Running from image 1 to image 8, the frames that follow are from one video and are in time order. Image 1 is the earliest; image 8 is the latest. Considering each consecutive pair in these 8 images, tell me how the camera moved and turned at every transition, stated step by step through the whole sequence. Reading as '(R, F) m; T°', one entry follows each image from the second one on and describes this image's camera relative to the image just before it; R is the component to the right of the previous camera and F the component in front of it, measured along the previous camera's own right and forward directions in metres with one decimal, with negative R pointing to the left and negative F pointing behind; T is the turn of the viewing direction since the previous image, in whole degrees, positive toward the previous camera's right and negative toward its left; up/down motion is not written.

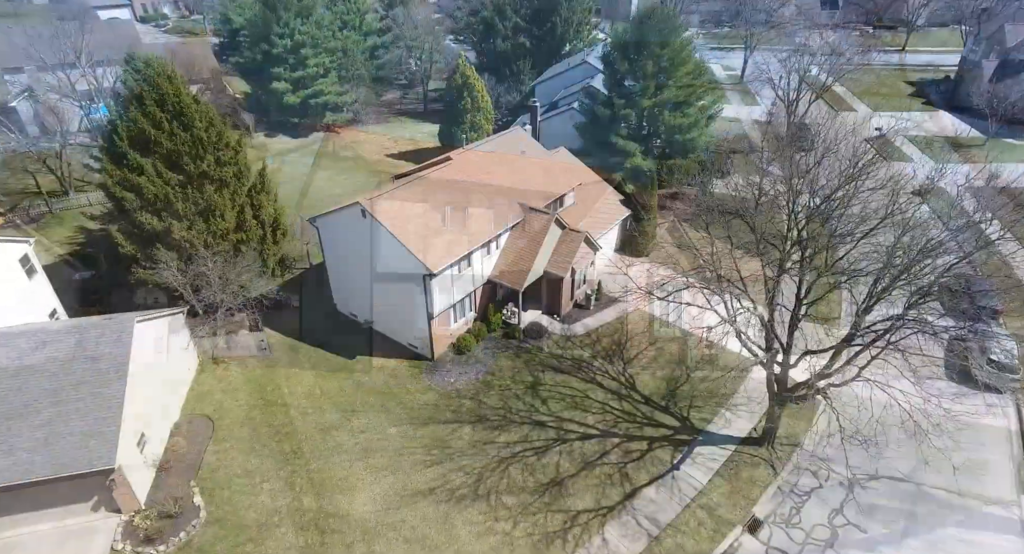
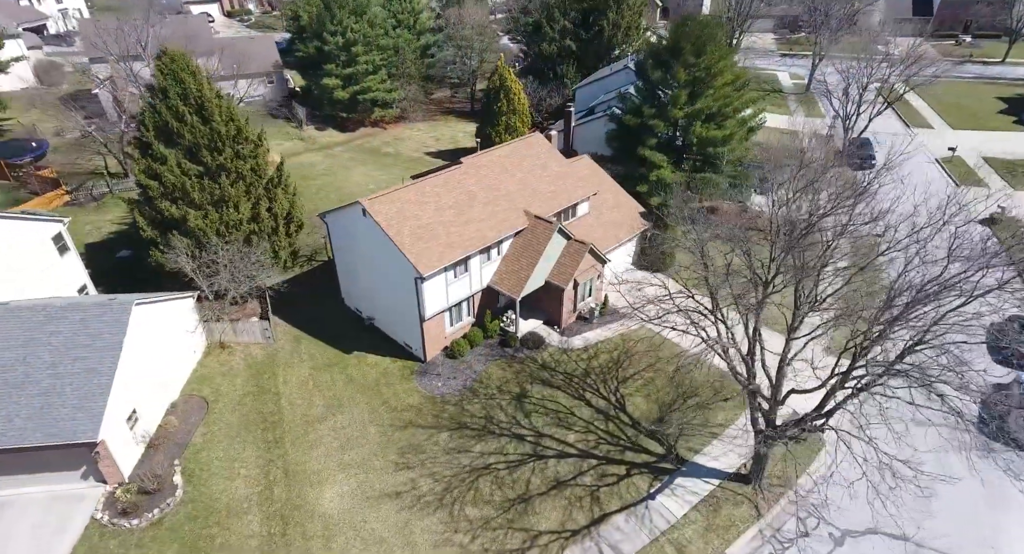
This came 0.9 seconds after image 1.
(+2.9, +0.5) m; -6°
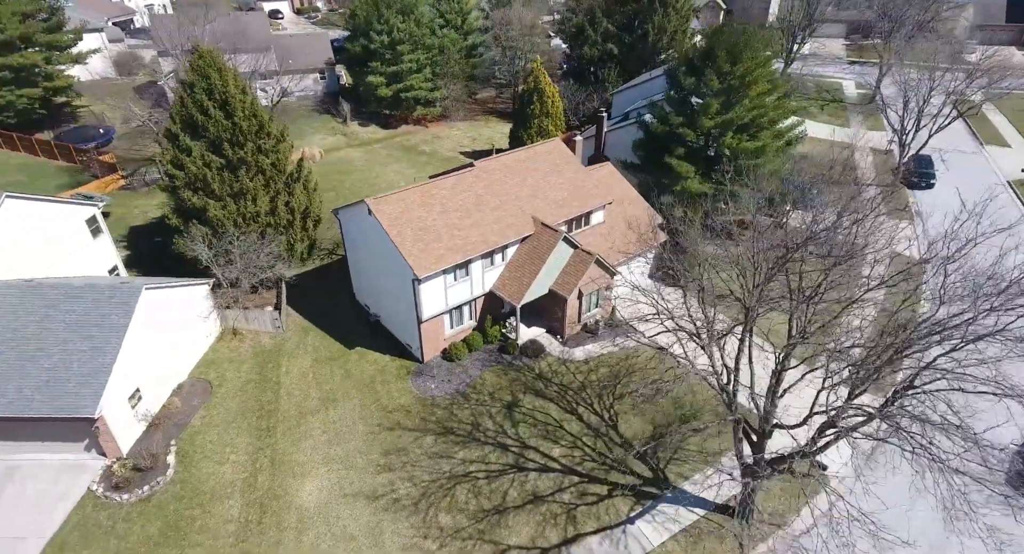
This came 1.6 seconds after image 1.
(+2.3, +0.4) m; -6°
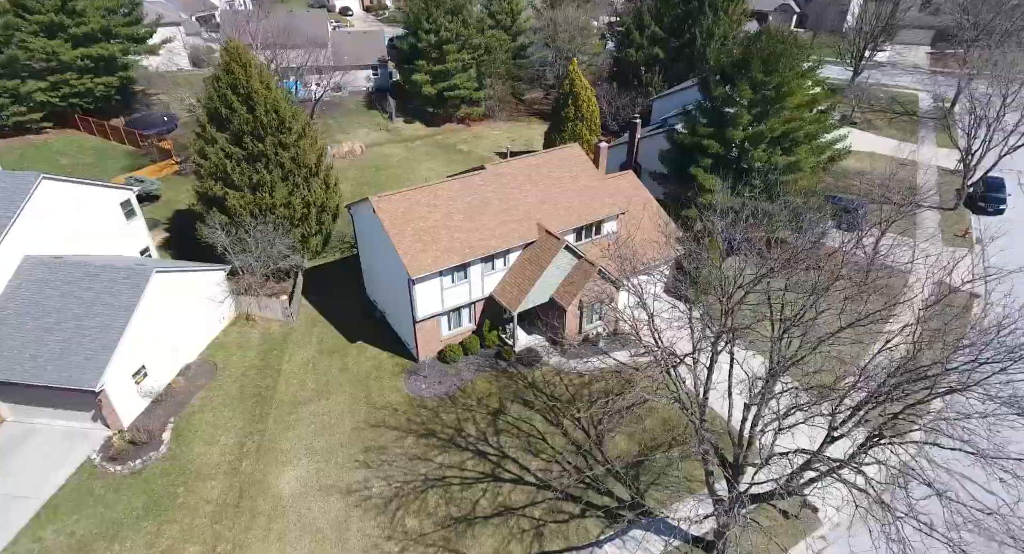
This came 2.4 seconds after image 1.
(+2.6, +0.5) m; -6°
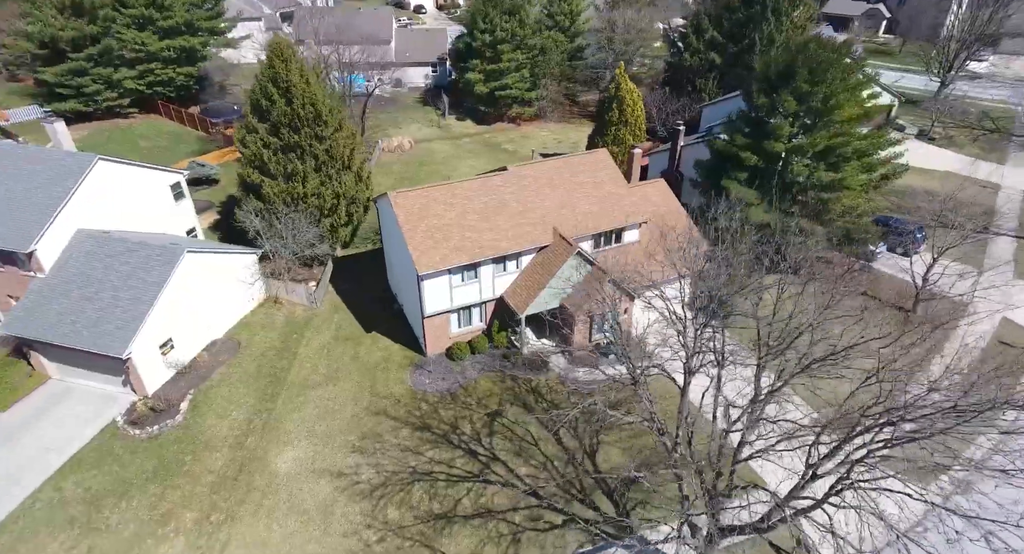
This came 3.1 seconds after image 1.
(+2.3, +0.2) m; -6°
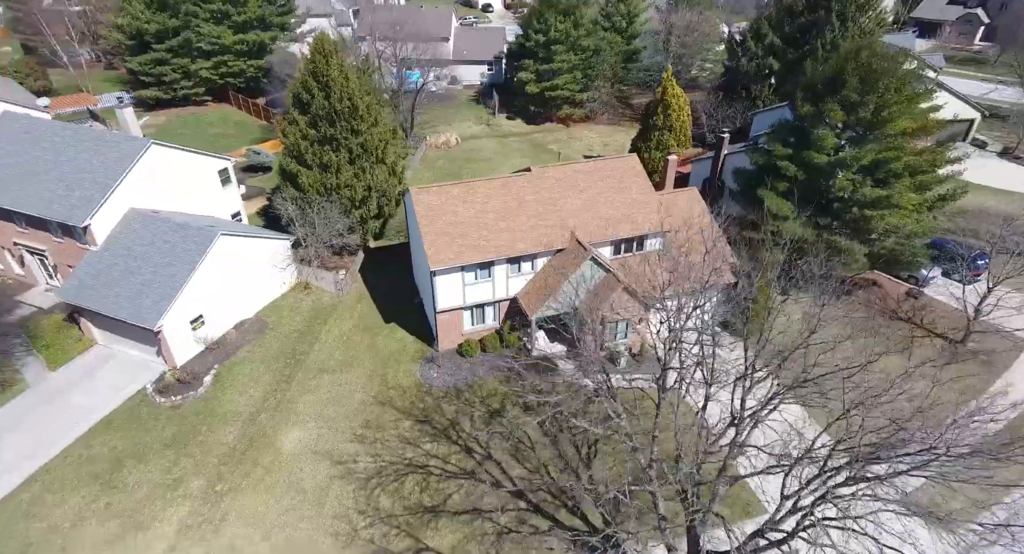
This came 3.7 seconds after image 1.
(+2.0, +0.1) m; -6°
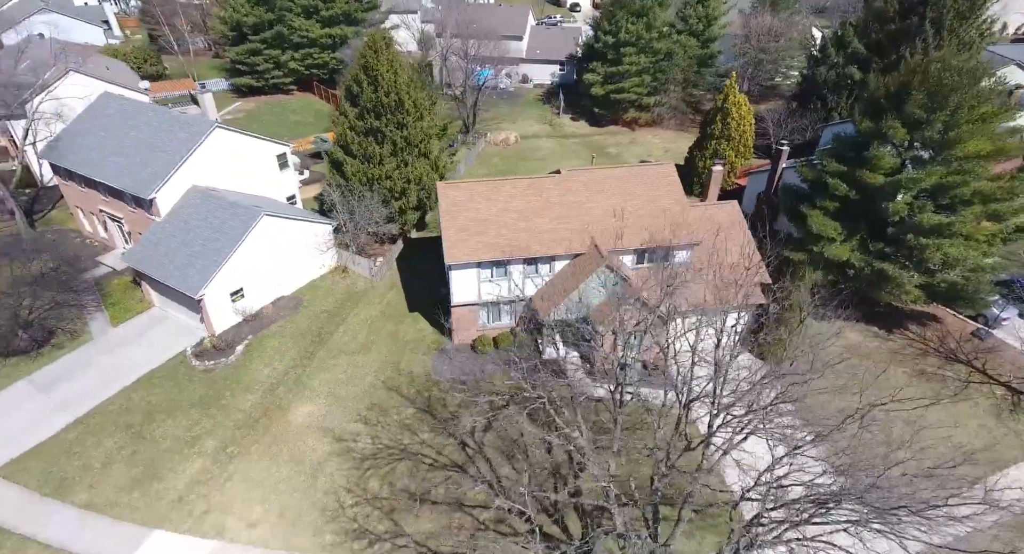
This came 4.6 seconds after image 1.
(+2.7, +0.2) m; -8°
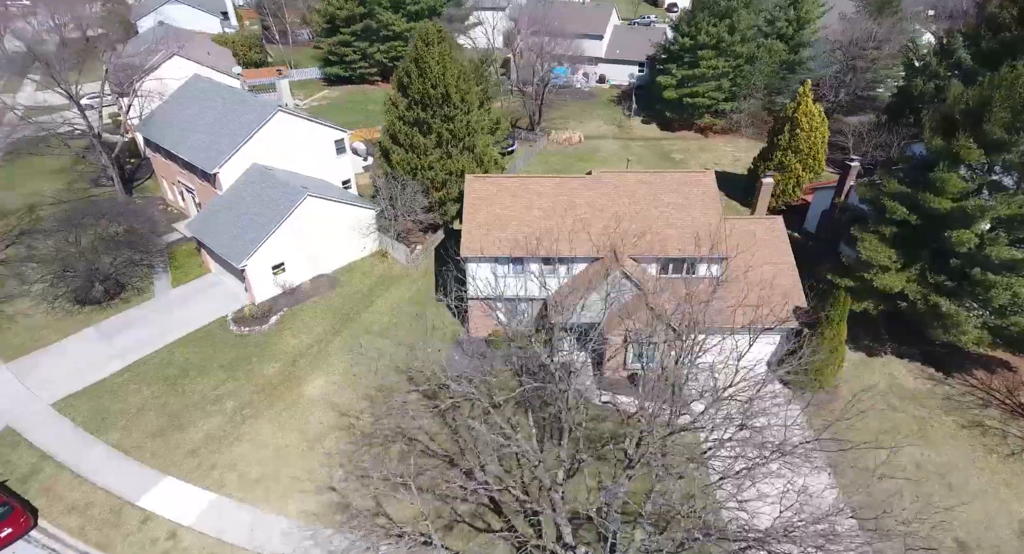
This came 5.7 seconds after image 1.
(+2.9, +0.4) m; -8°
